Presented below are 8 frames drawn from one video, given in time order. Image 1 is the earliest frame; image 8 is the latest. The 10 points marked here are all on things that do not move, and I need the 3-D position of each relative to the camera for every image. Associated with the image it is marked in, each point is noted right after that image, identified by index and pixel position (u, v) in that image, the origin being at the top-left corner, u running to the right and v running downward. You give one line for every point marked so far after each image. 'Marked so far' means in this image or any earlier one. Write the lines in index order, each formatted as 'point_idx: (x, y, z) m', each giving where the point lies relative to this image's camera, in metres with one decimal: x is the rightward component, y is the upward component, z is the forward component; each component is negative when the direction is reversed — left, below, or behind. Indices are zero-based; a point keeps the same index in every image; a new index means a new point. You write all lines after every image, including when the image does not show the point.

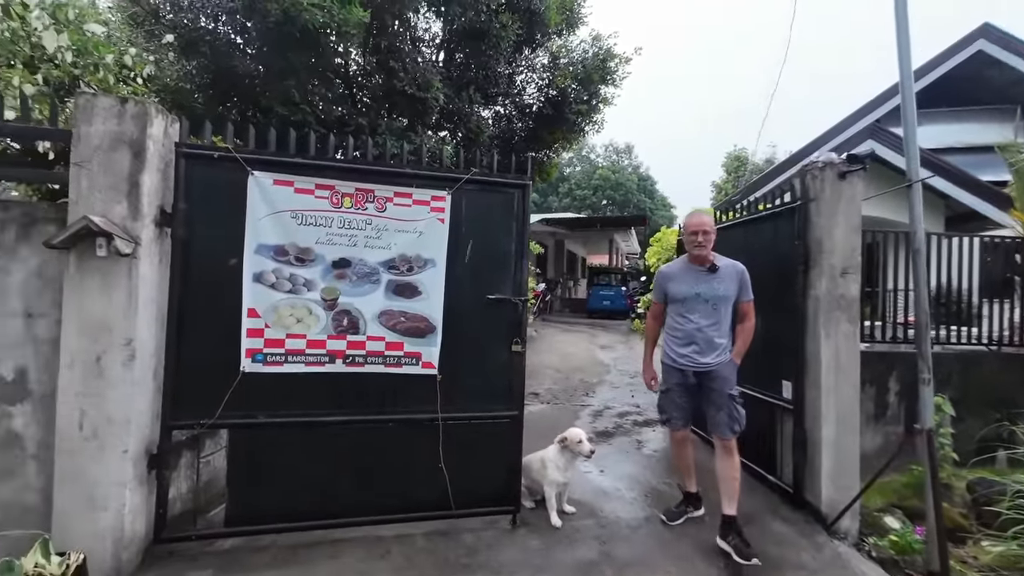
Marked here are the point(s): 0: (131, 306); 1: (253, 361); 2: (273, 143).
0: (-2.9, -0.1, +3.3) m
1: (-2.2, -0.6, +3.6) m
2: (-2.1, +1.3, +3.7) m
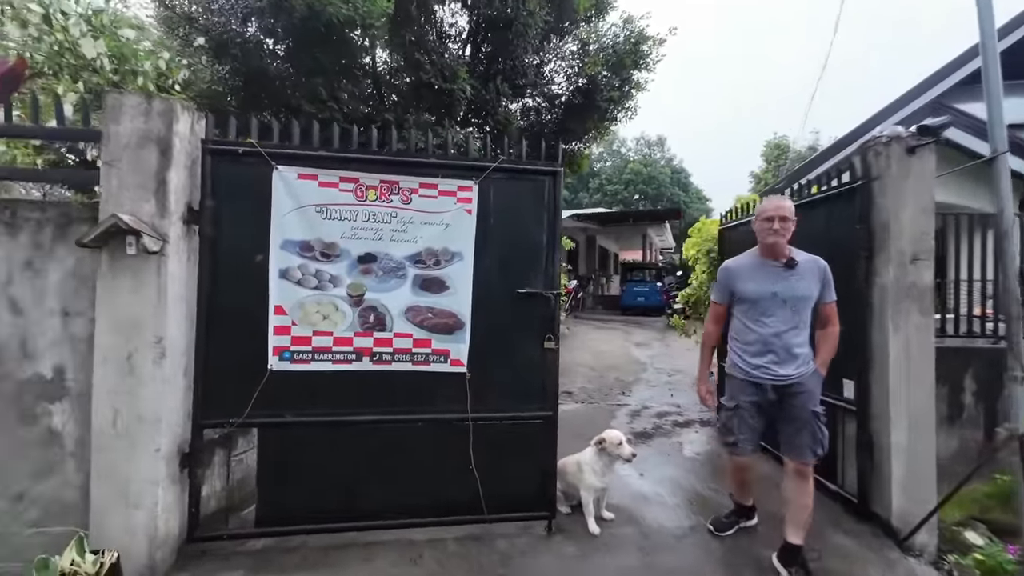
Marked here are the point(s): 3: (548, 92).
0: (-2.6, -0.1, +3.2) m
1: (-1.9, -0.6, +3.6) m
2: (-1.8, +1.3, +3.7) m
3: (+0.7, +3.7, +8.2) m
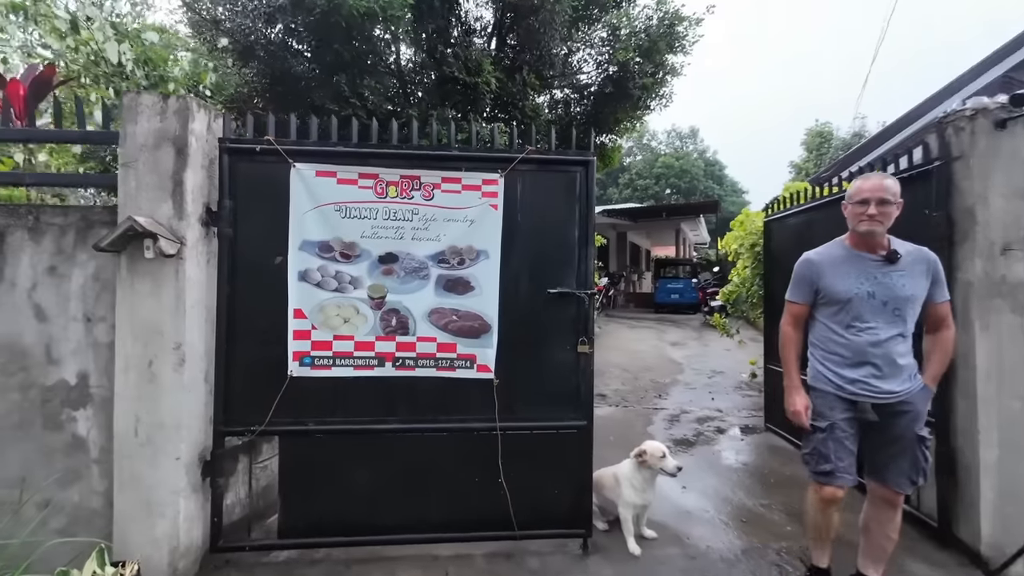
0: (-2.4, -0.2, +3.2) m
1: (-1.7, -0.6, +3.4) m
2: (-1.6, +1.3, +3.5) m
3: (+1.2, +3.7, +7.8) m
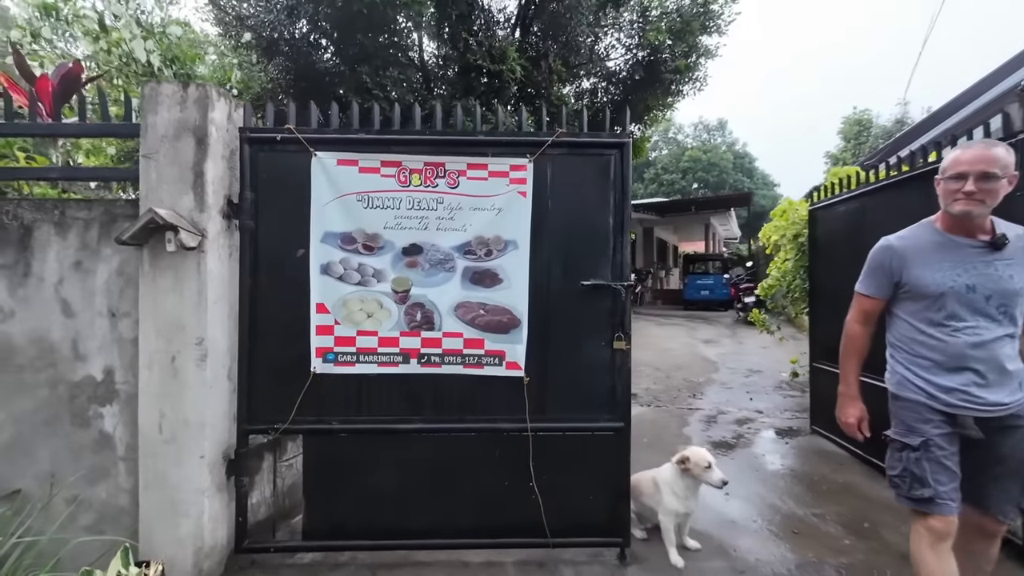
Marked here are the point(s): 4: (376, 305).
0: (-2.2, -0.1, +3.1) m
1: (-1.4, -0.6, +3.3) m
2: (-1.4, +1.3, +3.4) m
3: (+1.6, +3.8, +7.5) m
4: (-1.1, -0.1, +3.3) m
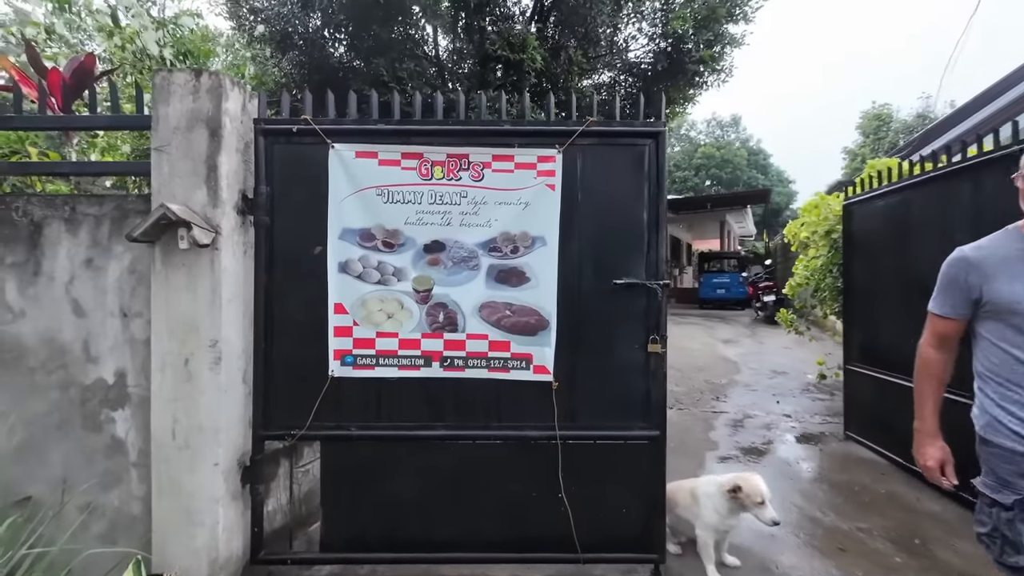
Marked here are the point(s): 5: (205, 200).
0: (-2.0, -0.1, +2.9) m
1: (-1.2, -0.6, +3.2) m
2: (-1.2, +1.3, +3.2) m
3: (+1.9, +3.8, +7.3) m
4: (-0.8, -0.1, +3.2) m
5: (-2.1, +0.6, +2.9) m
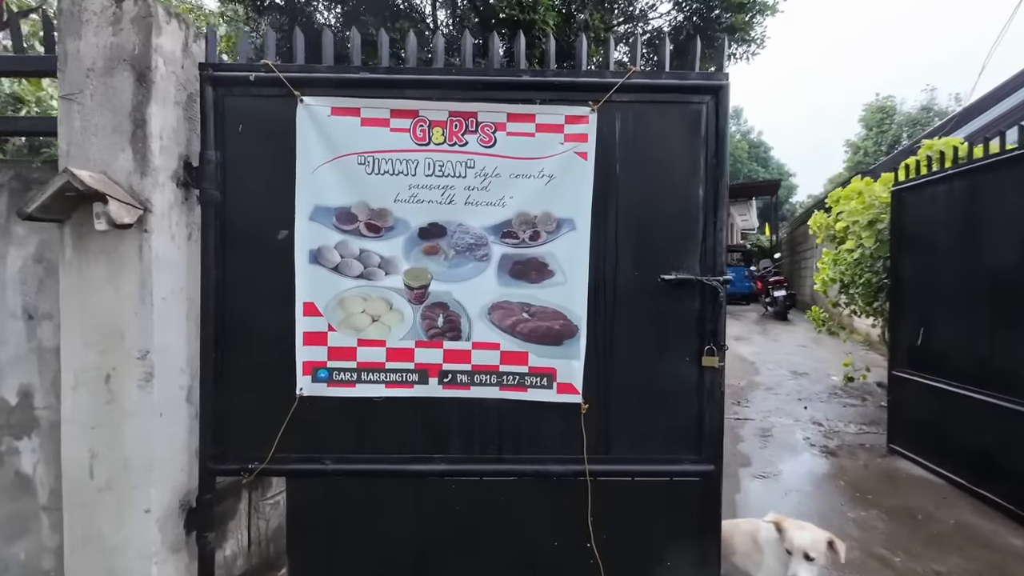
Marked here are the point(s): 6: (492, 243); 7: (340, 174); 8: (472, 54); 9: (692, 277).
0: (-1.9, -0.1, +2.2) m
1: (-1.1, -0.5, +2.5) m
2: (-1.0, +1.4, +2.5) m
3: (+2.0, +3.9, +6.6) m
4: (-0.7, -0.1, +2.5) m
5: (-2.0, +0.6, +2.2) m
6: (-0.1, +0.3, +2.5) m
7: (-1.0, +0.6, +2.4) m
8: (-0.2, +1.4, +2.5) m
9: (+1.0, +0.1, +2.5) m
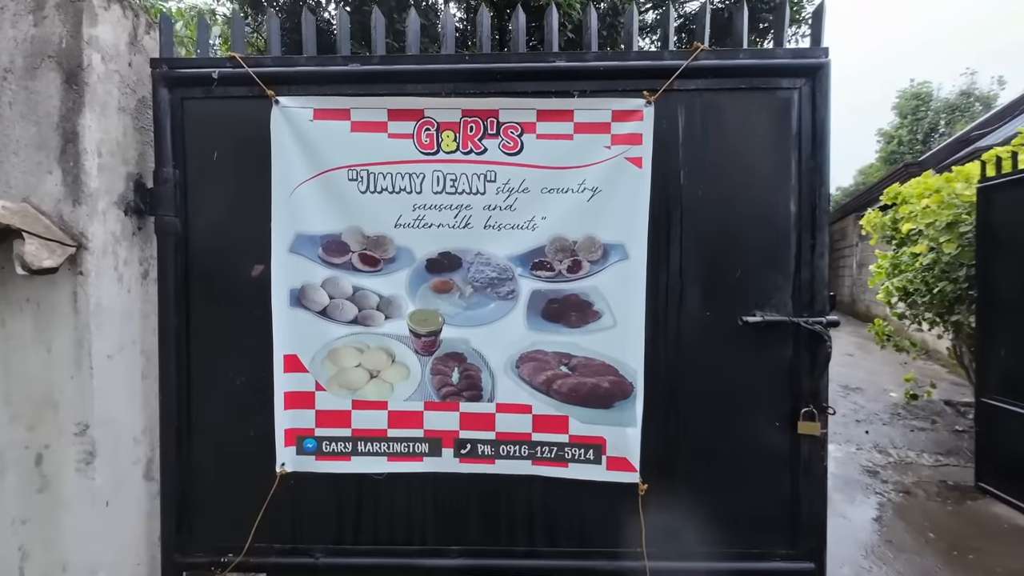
0: (-1.8, -0.3, +1.8) m
1: (-1.0, -0.8, +2.0) m
2: (-0.9, +1.1, +2.0) m
3: (+2.3, +3.8, +5.9) m
4: (-0.6, -0.3, +2.0) m
5: (-1.8, +0.4, +1.7) m
6: (0.0, +0.1, +1.9) m
7: (-0.8, +0.4, +1.9) m
8: (-0.1, +1.2, +2.0) m
9: (+1.2, -0.1, +1.9) m
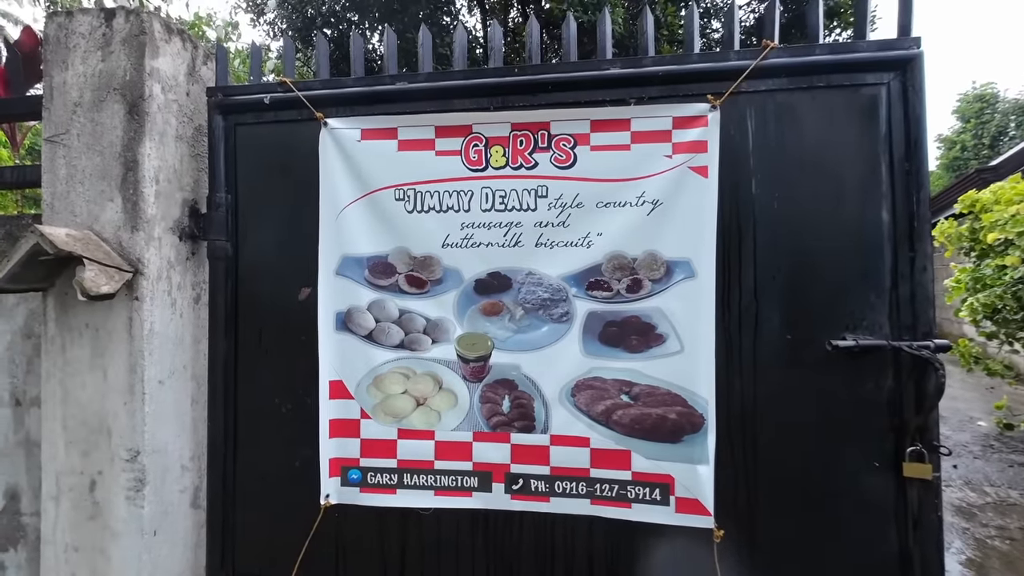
0: (-1.5, -0.4, +1.8) m
1: (-0.7, -0.9, +1.9) m
2: (-0.7, +1.0, +2.0) m
3: (+2.8, +3.5, +5.7) m
4: (-0.4, -0.4, +1.9) m
5: (-1.6, +0.3, +1.8) m
6: (+0.3, 0.0, +1.8) m
7: (-0.6, +0.3, +1.9) m
8: (+0.1, +1.1, +1.9) m
9: (+1.4, -0.2, +1.6) m
